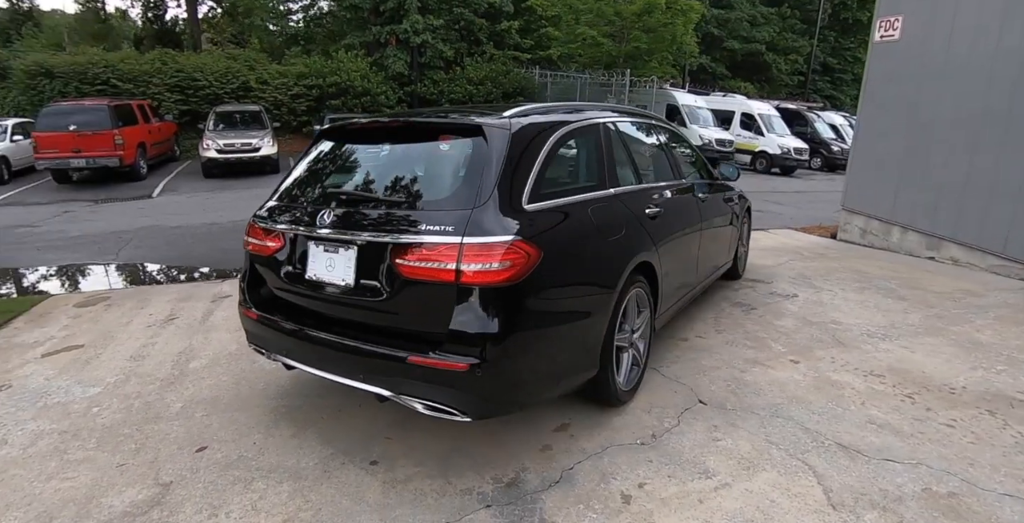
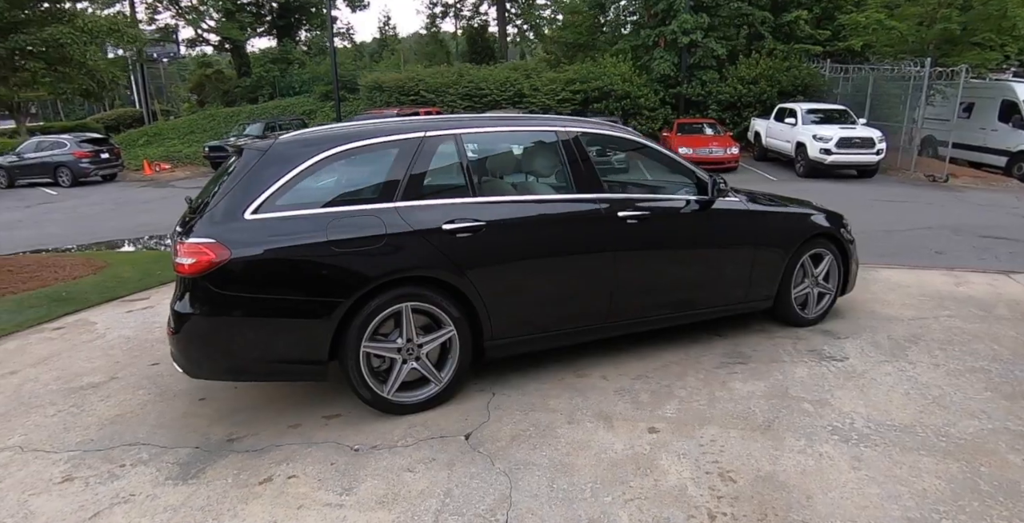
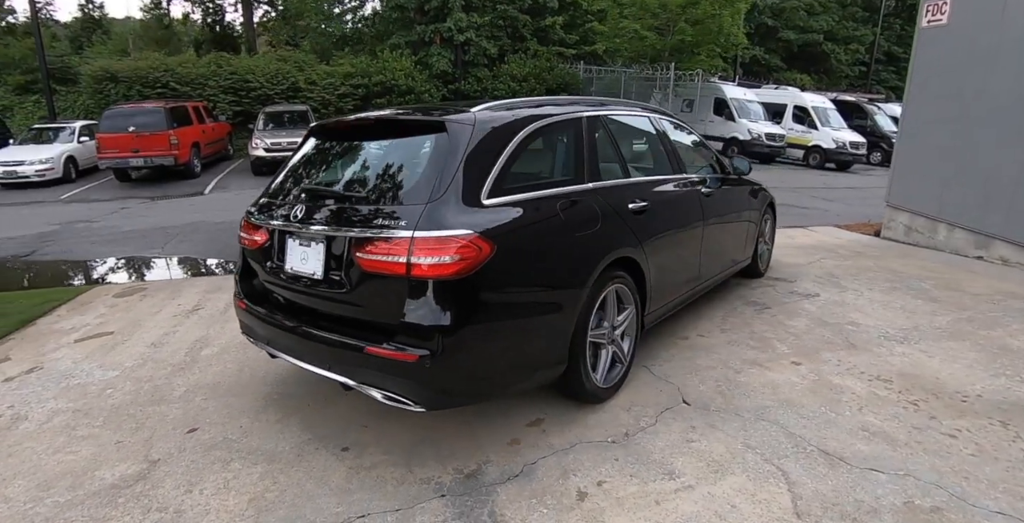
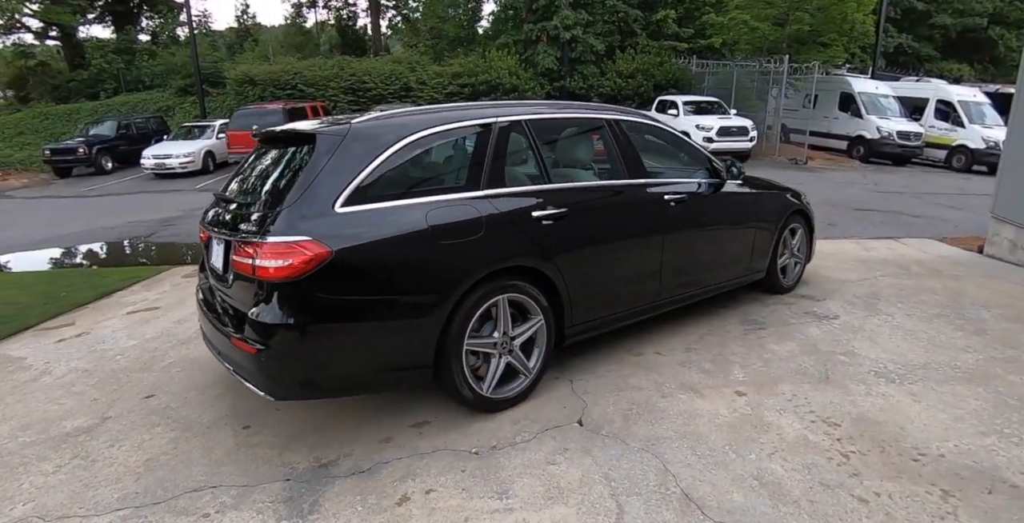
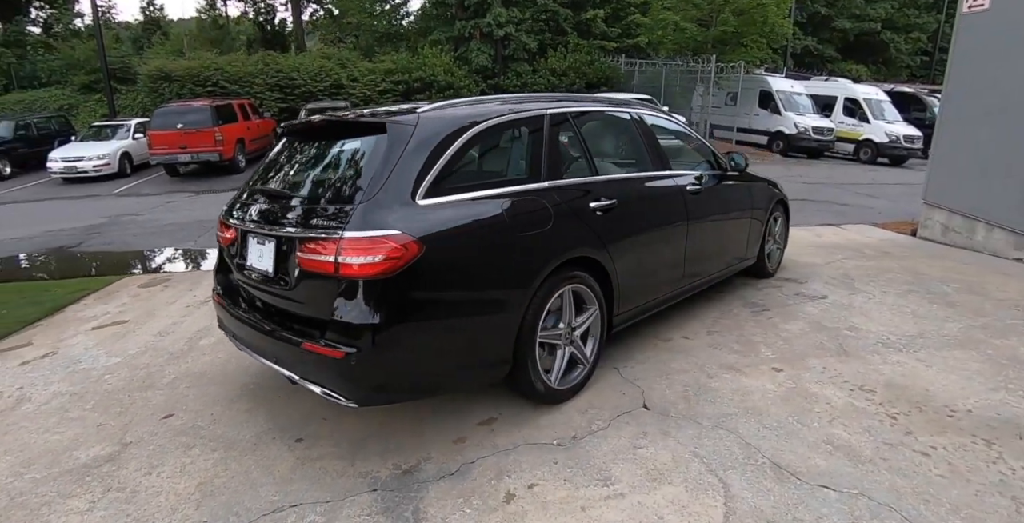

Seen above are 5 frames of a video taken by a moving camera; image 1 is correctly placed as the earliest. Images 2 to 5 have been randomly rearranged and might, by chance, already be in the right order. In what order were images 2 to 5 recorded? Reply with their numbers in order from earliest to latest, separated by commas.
3, 5, 4, 2
